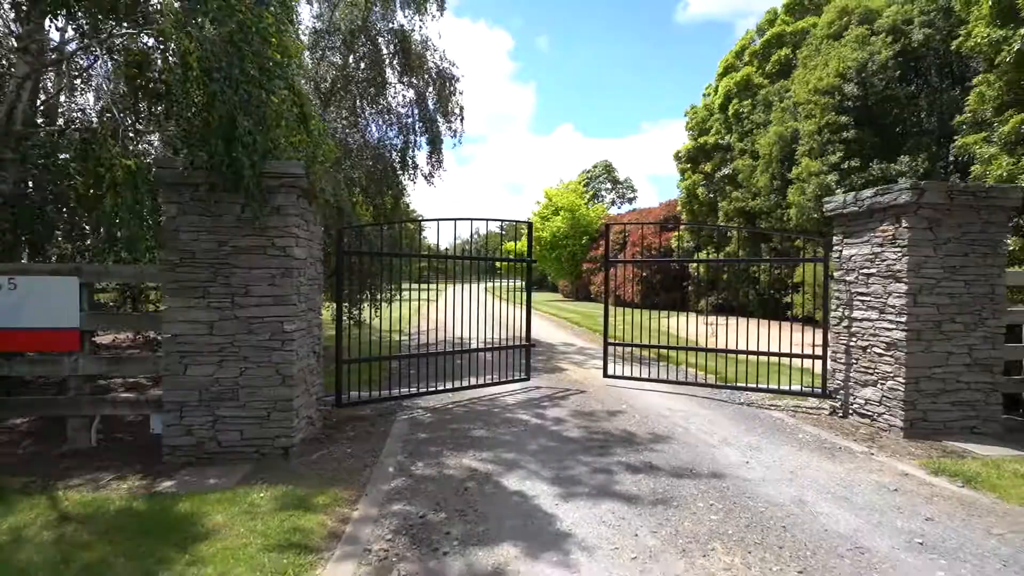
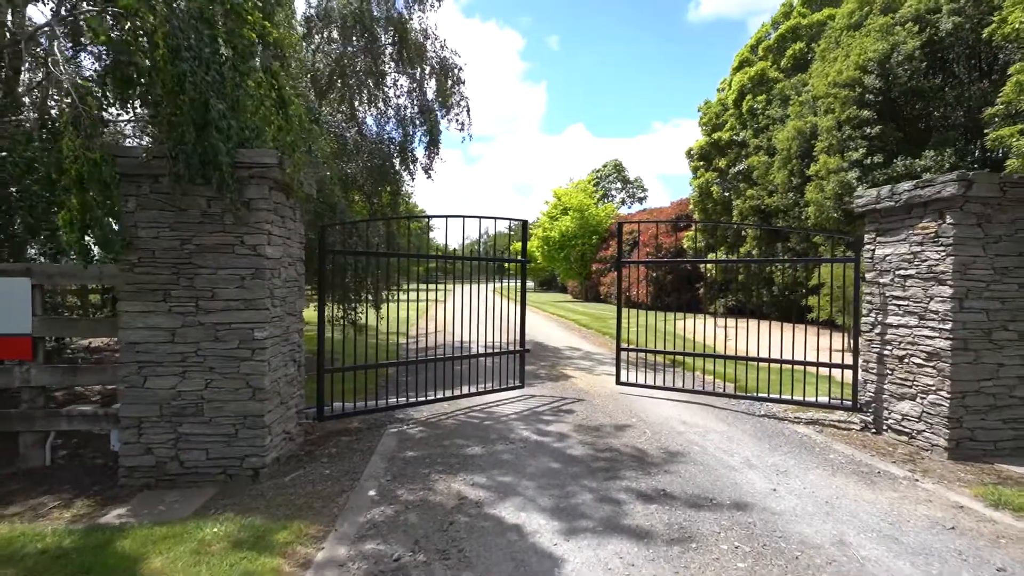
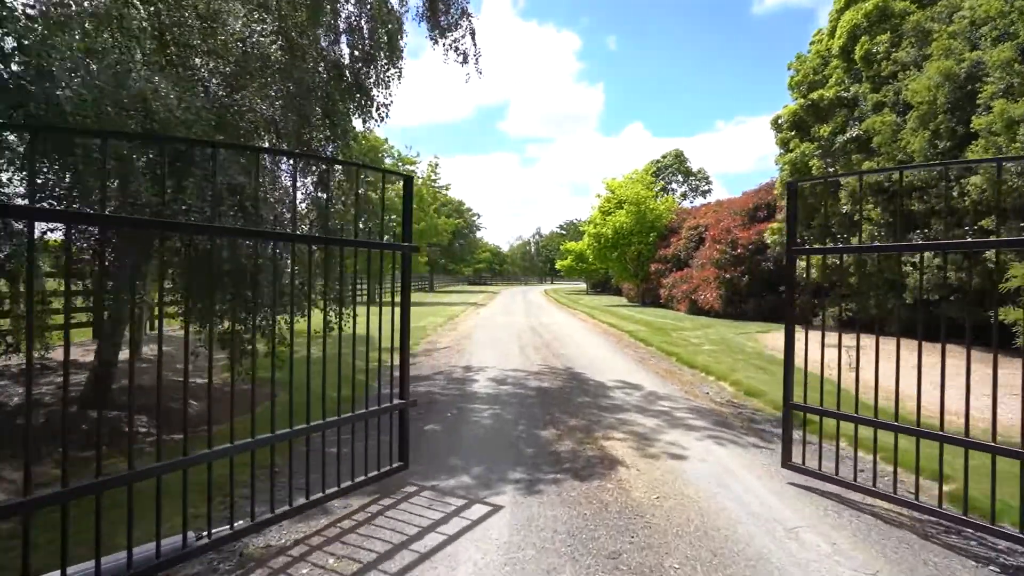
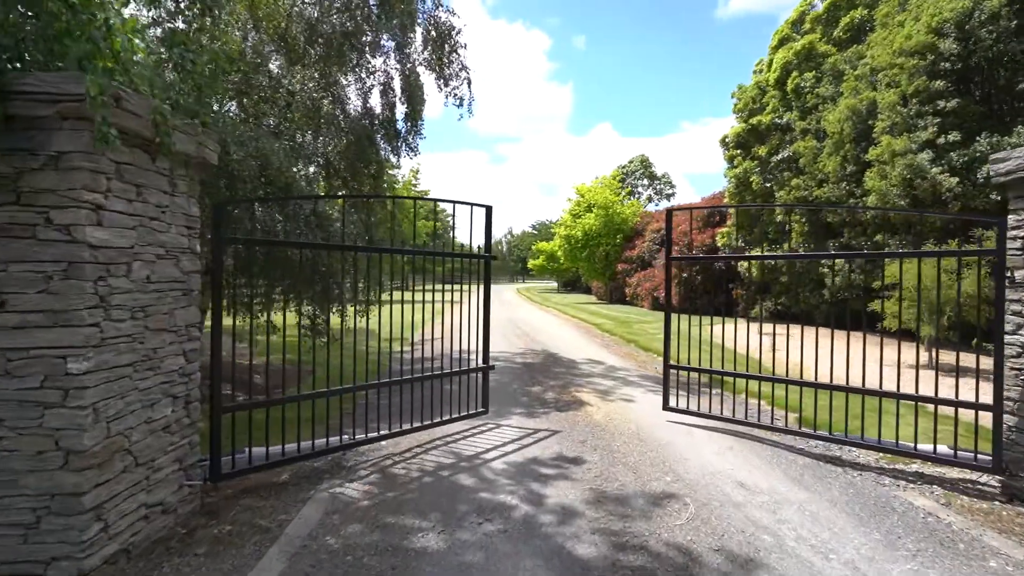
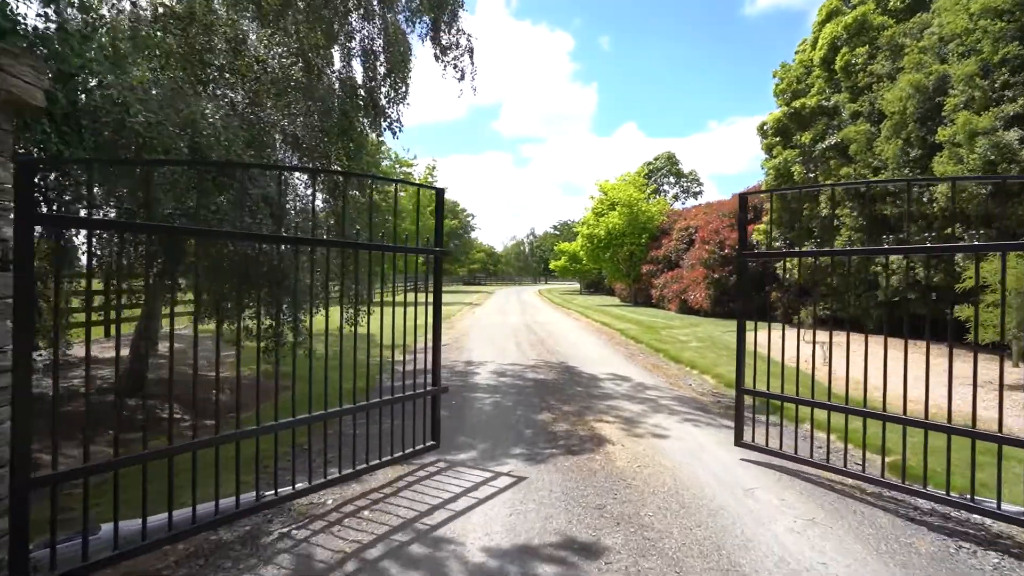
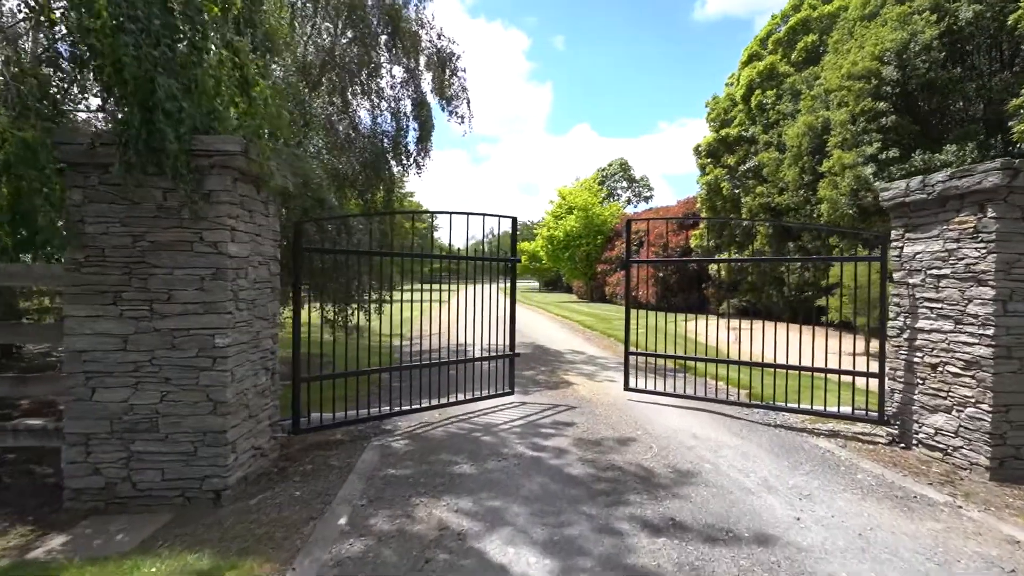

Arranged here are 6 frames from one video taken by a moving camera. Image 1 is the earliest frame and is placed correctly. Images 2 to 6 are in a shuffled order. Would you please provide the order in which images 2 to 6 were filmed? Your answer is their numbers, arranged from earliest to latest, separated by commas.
2, 6, 4, 5, 3
